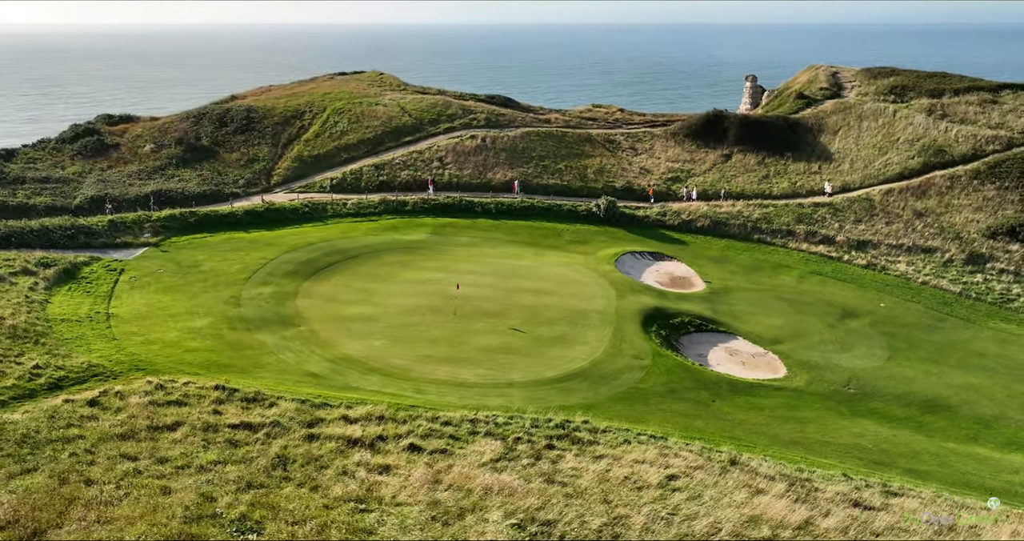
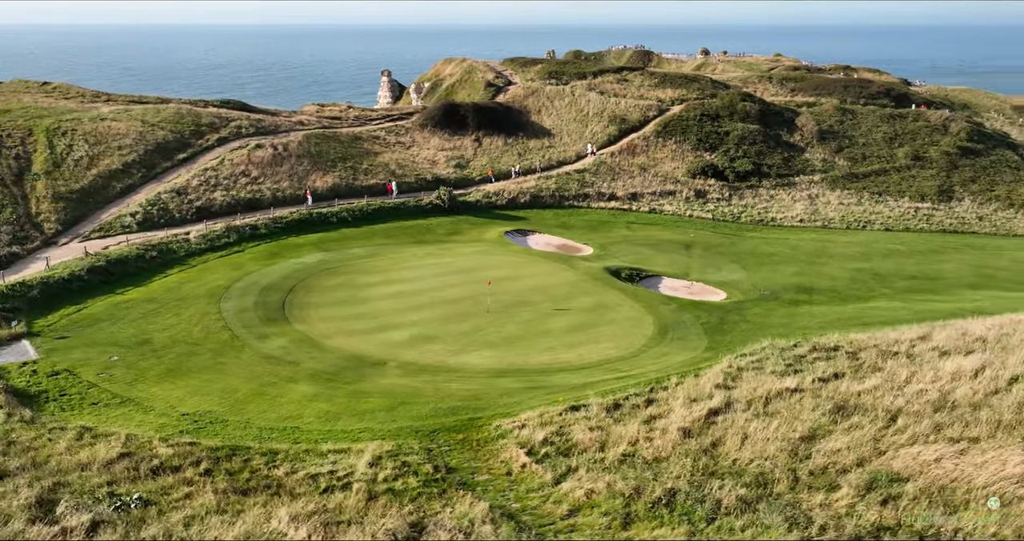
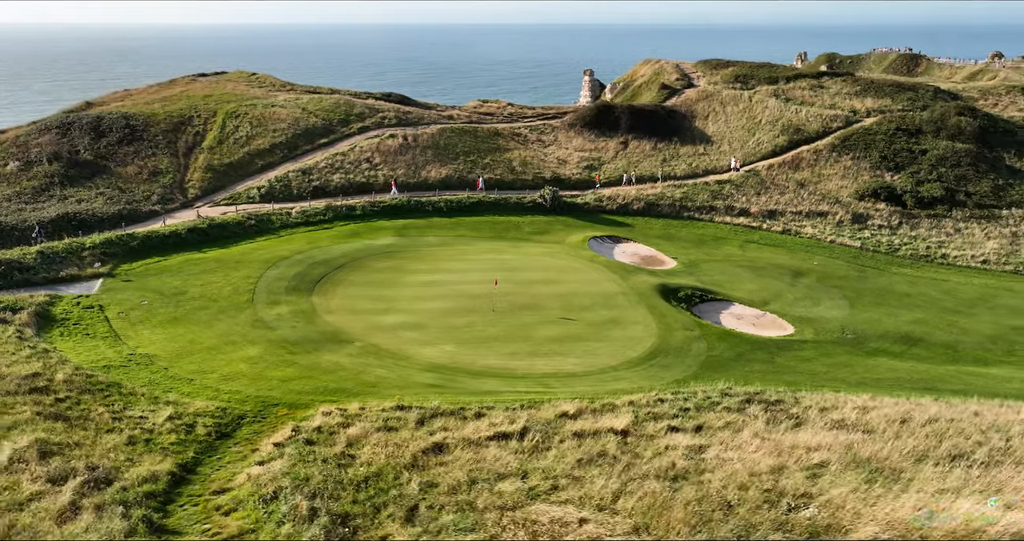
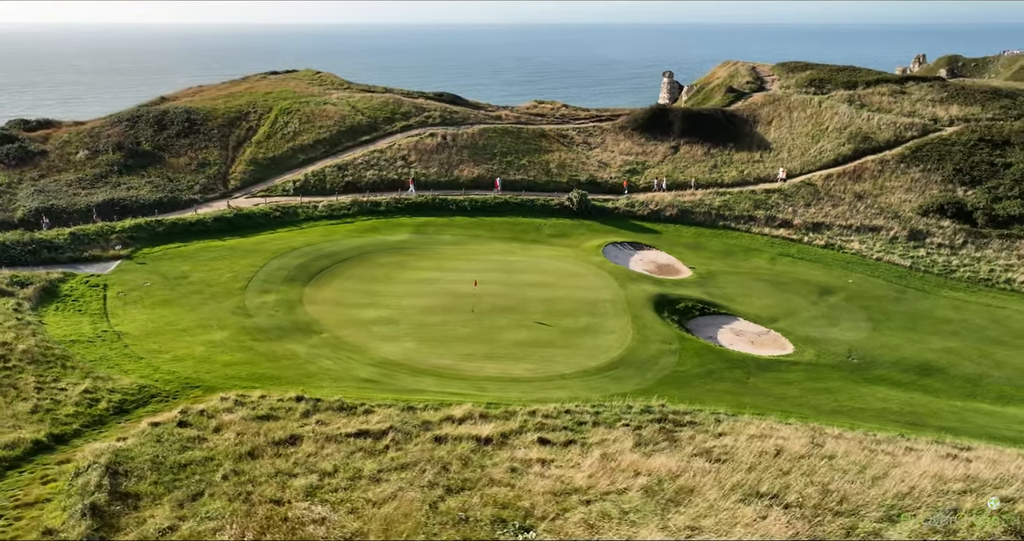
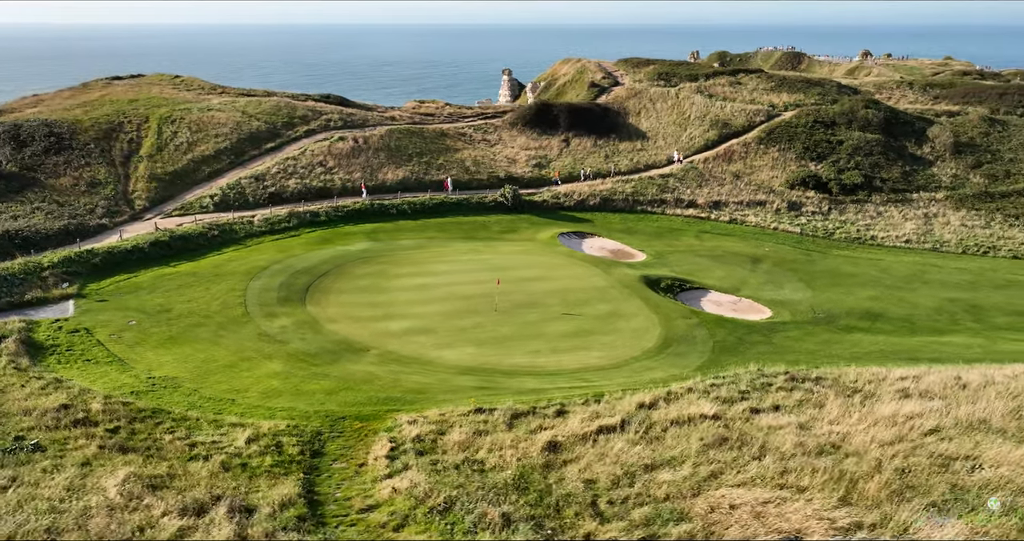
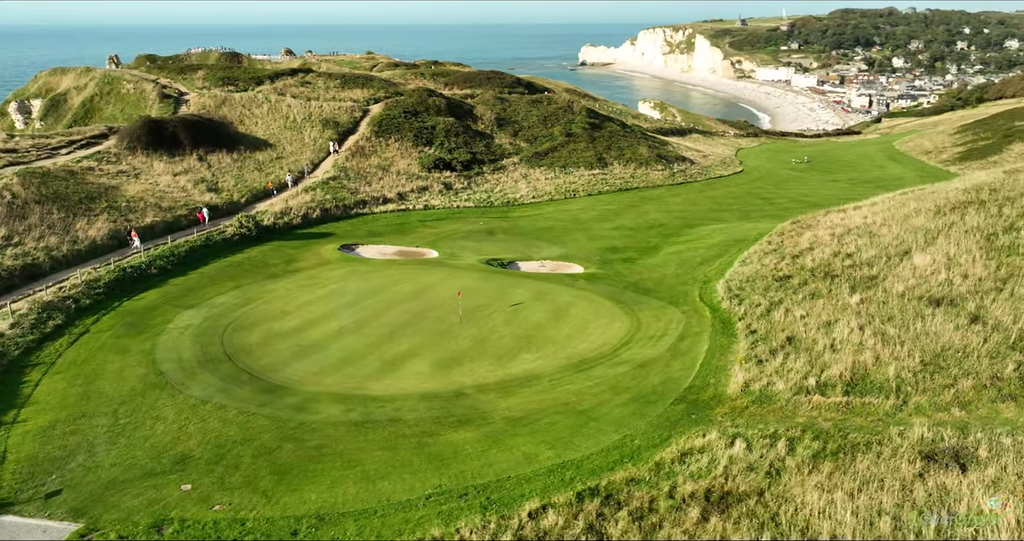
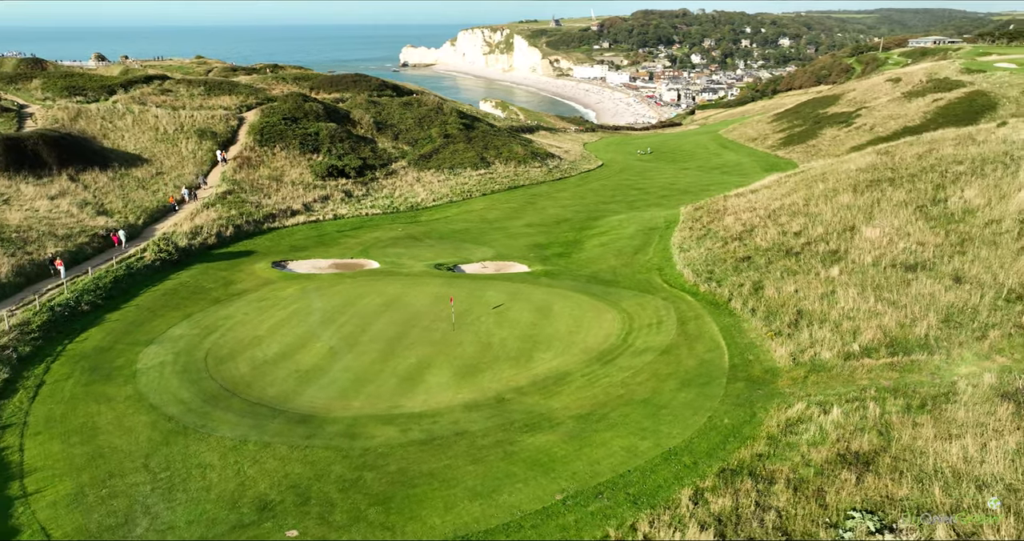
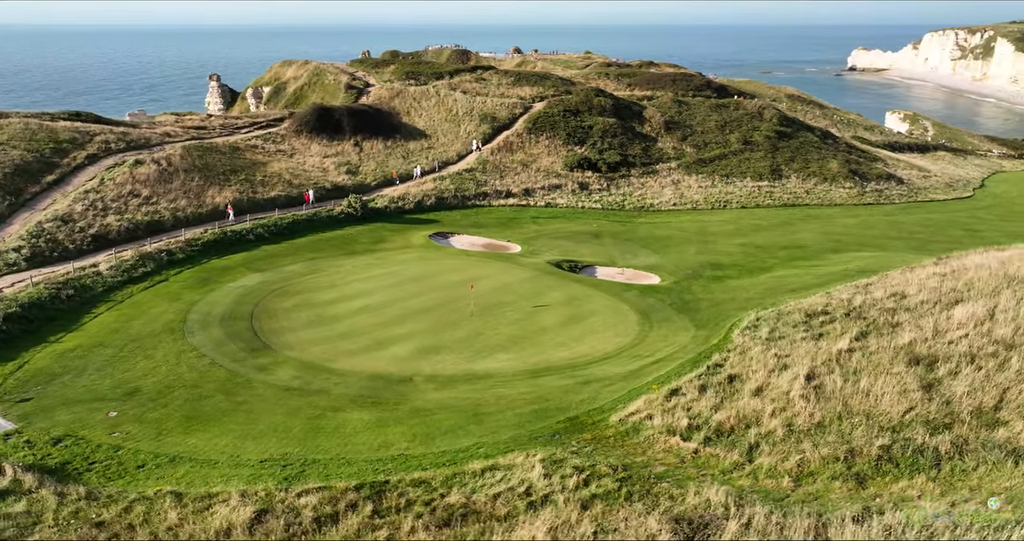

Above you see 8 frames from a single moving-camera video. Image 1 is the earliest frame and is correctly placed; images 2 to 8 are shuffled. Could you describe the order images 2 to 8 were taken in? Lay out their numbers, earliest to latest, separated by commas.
4, 3, 5, 2, 8, 6, 7
